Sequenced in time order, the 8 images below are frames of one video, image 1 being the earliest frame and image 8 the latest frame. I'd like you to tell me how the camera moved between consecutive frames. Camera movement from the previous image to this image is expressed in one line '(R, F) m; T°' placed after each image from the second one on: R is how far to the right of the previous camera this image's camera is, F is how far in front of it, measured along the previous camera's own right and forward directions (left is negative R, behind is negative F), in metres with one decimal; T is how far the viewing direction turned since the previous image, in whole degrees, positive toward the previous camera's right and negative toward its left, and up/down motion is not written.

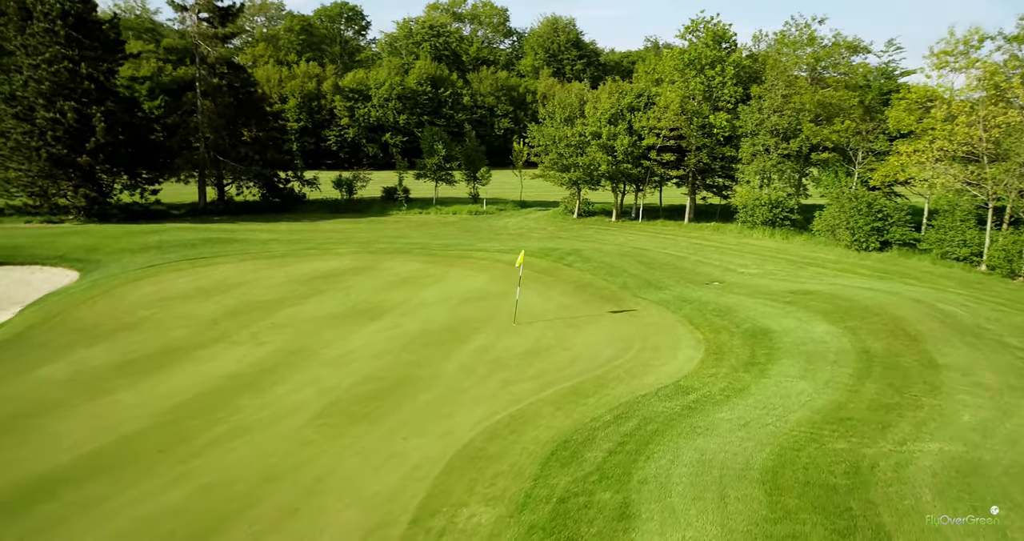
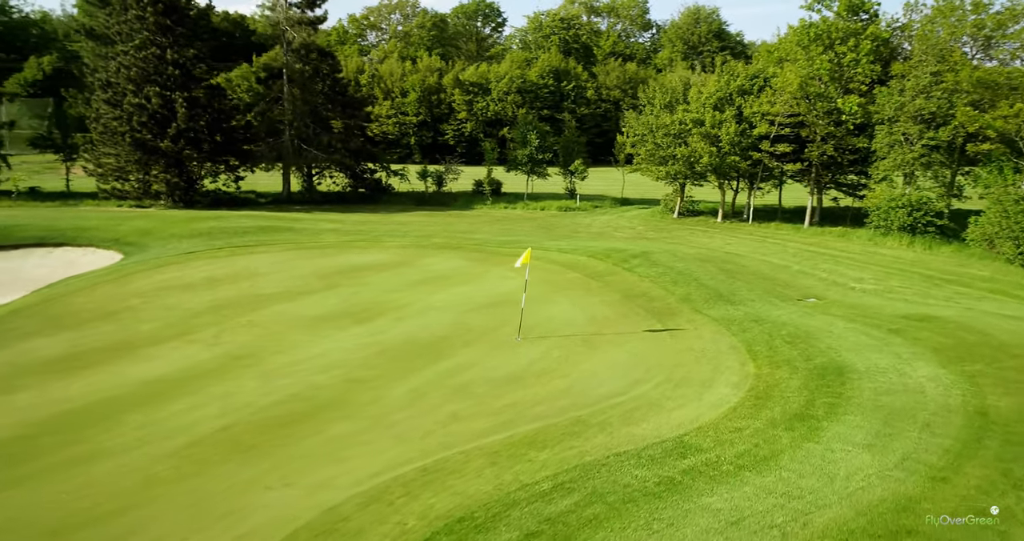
(+2.6, +3.4) m; -12°
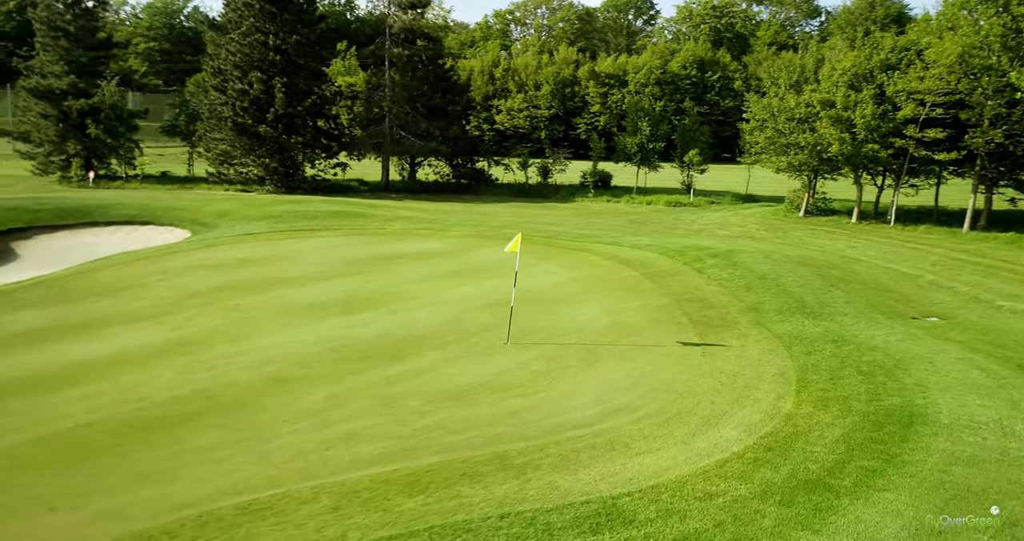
(+2.6, +2.7) m; -13°
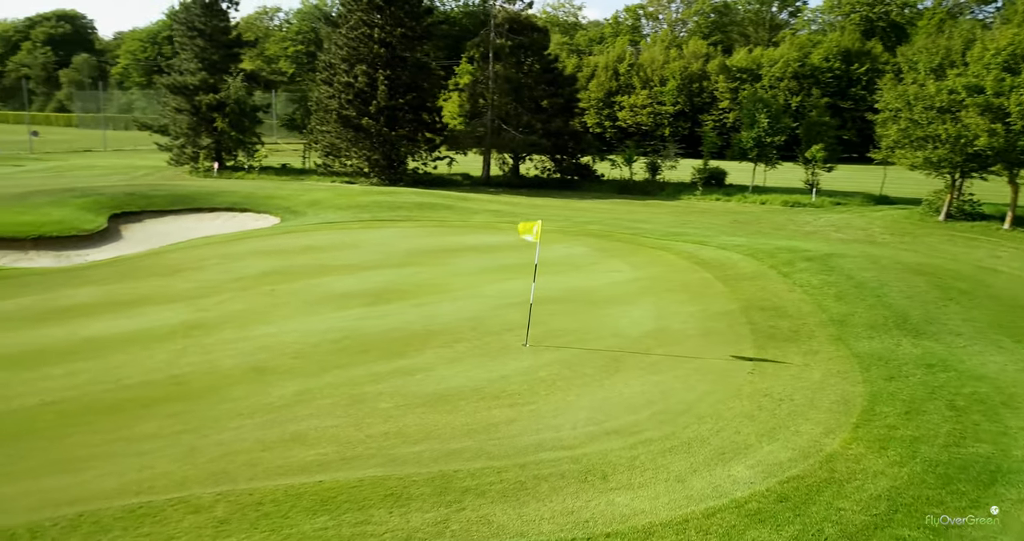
(+1.6, +1.4) m; -11°
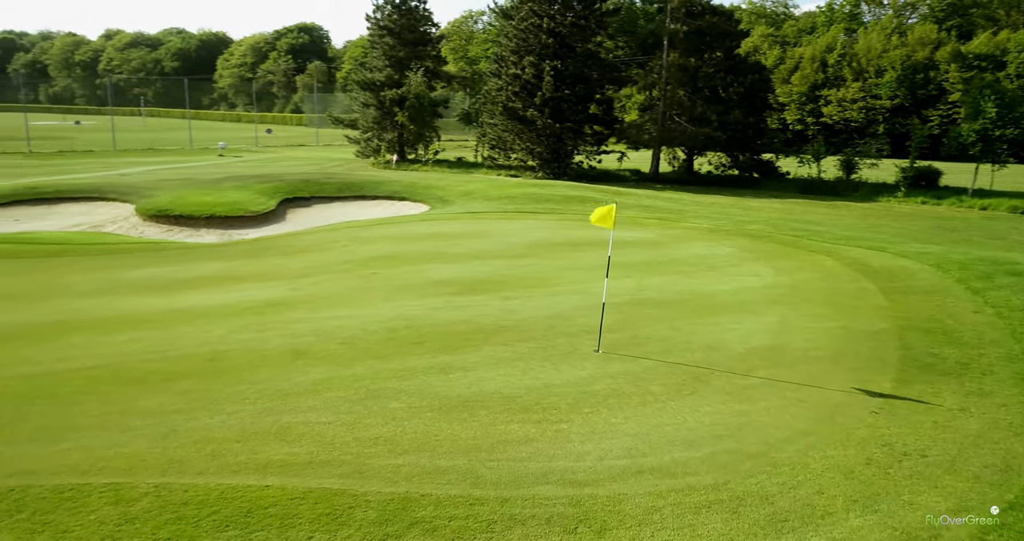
(+1.5, +1.6) m; -16°
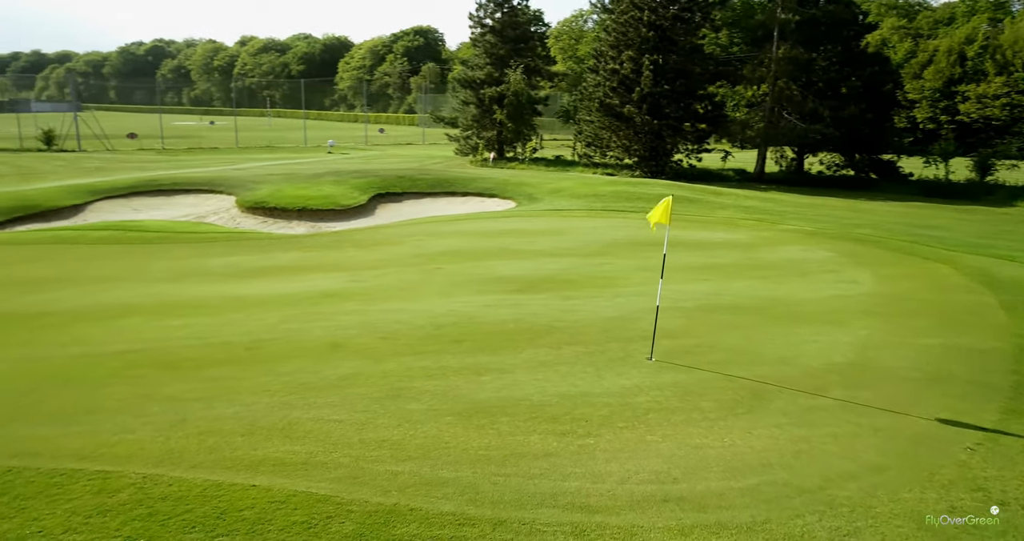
(+0.7, +0.7) m; -9°
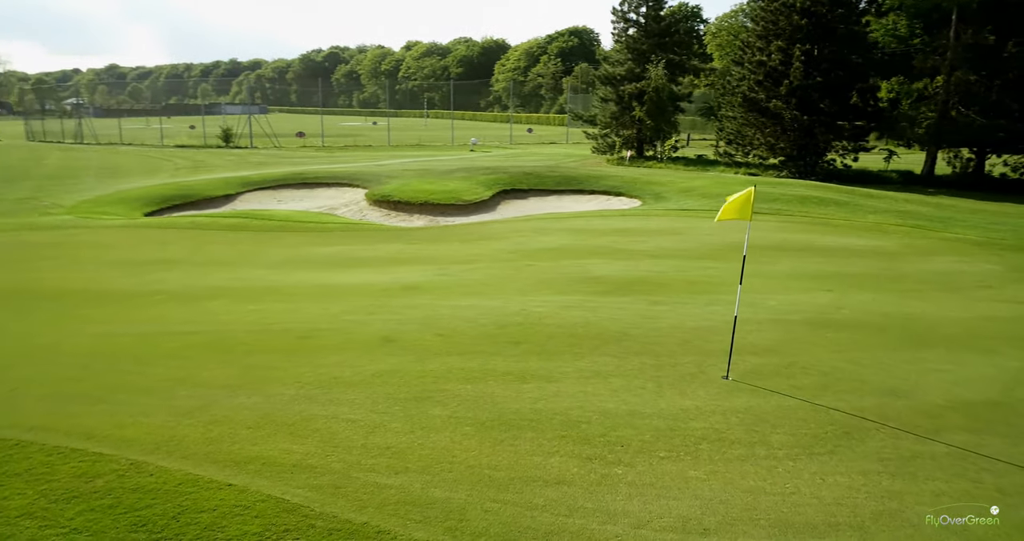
(+0.9, +0.8) m; -12°
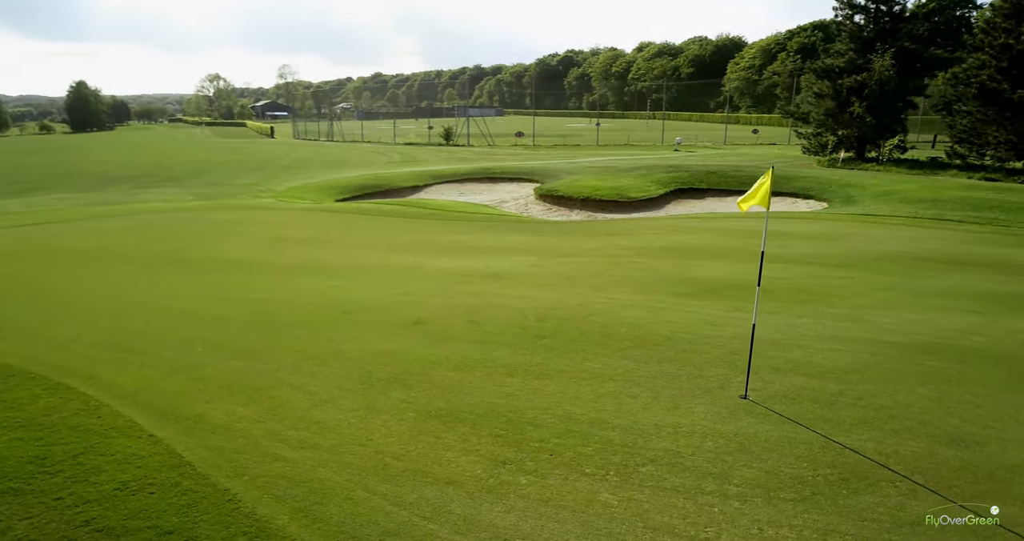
(+1.9, +0.8) m; -18°
